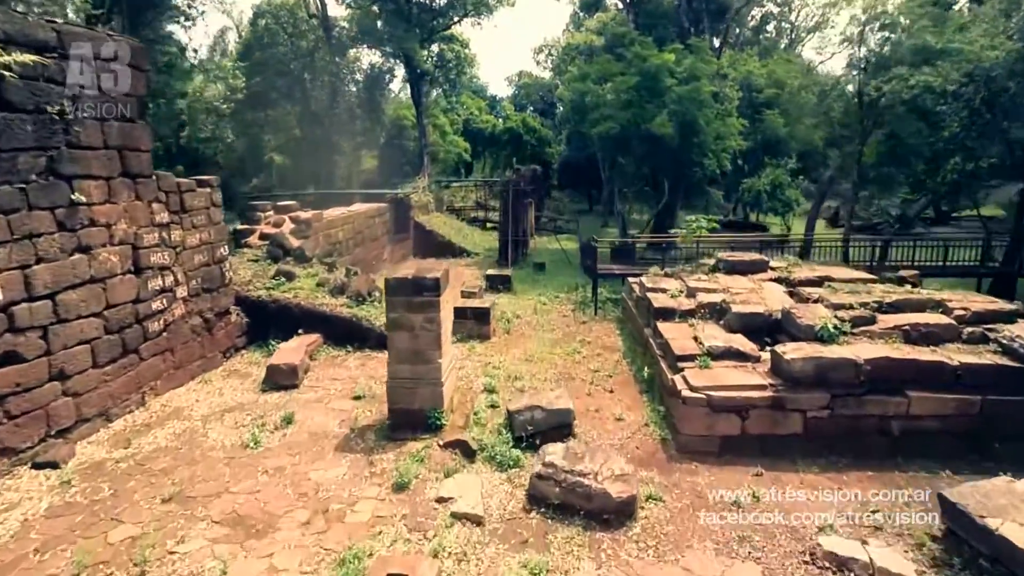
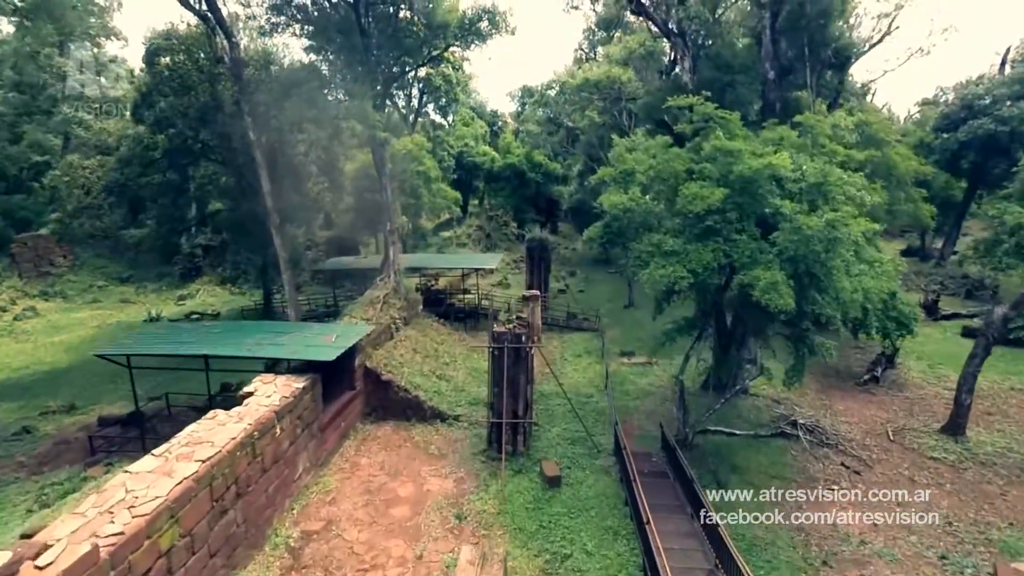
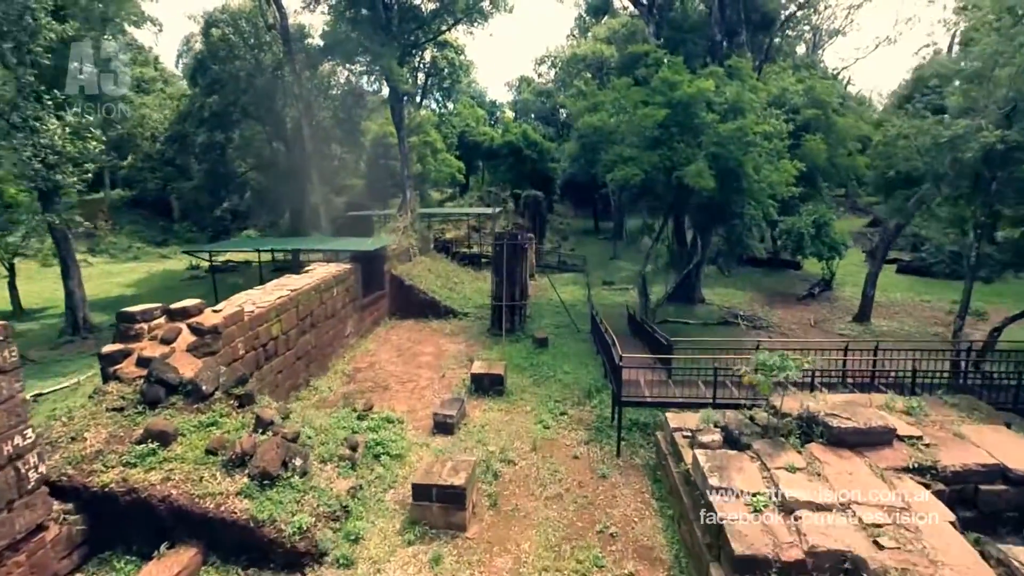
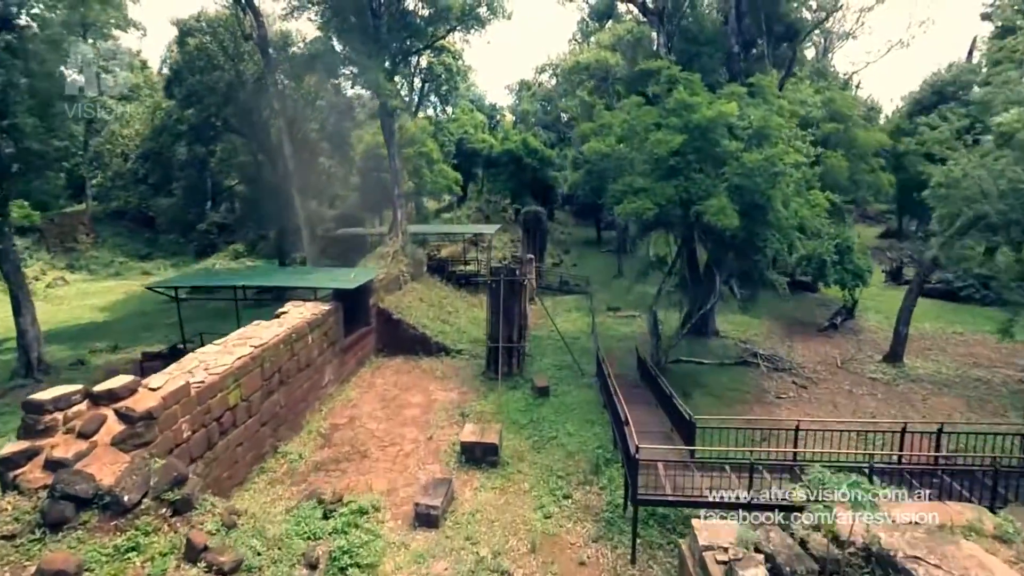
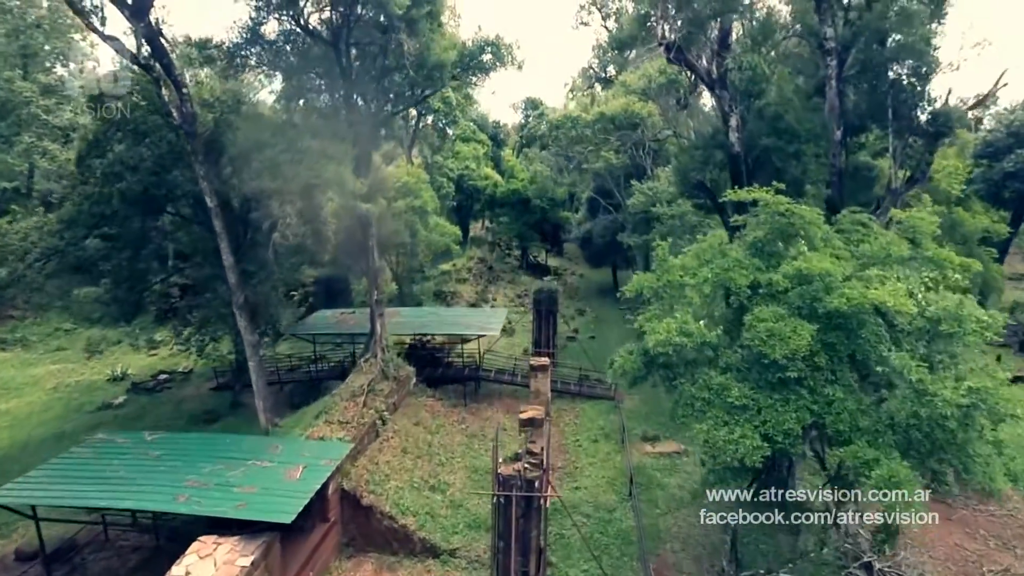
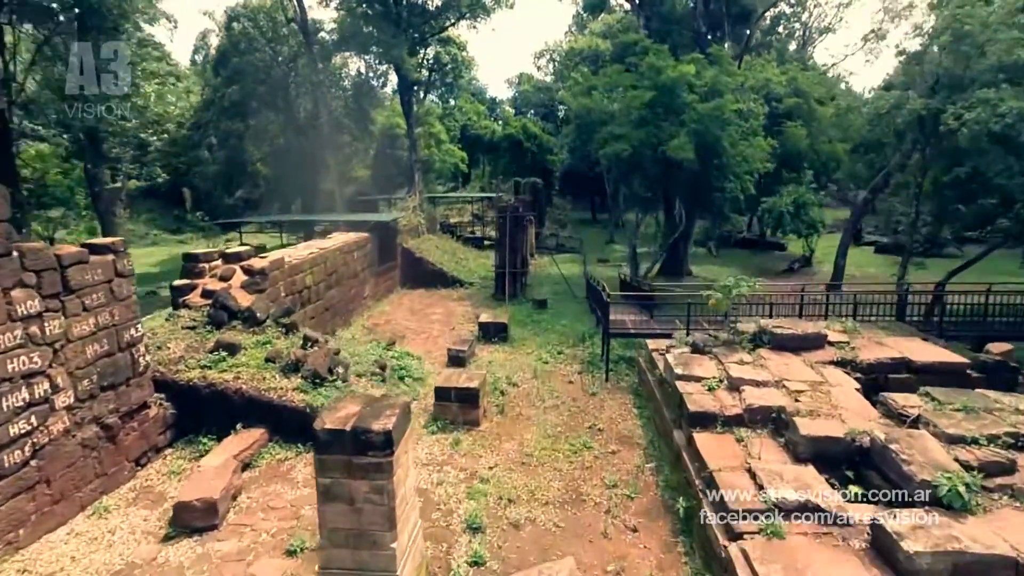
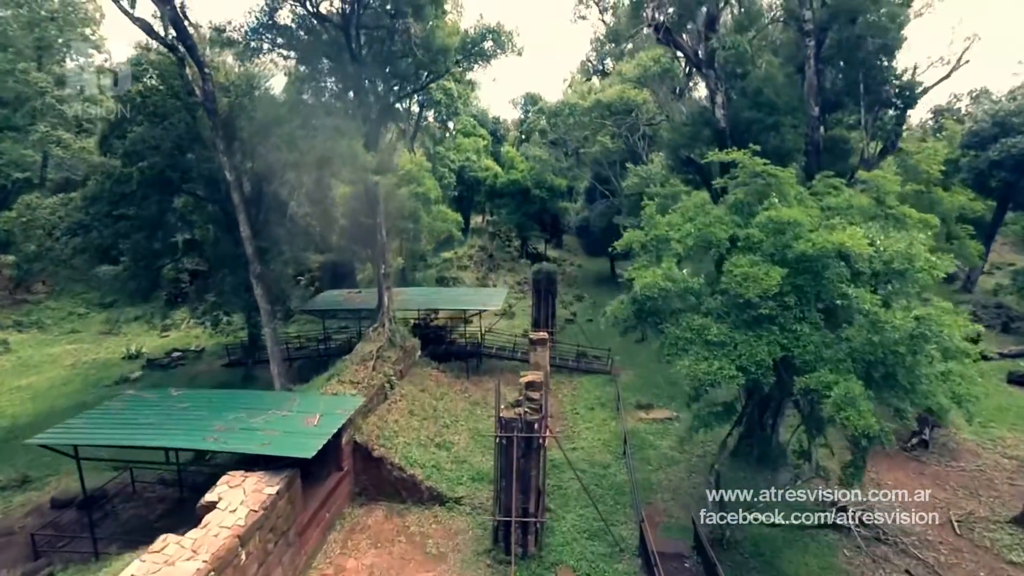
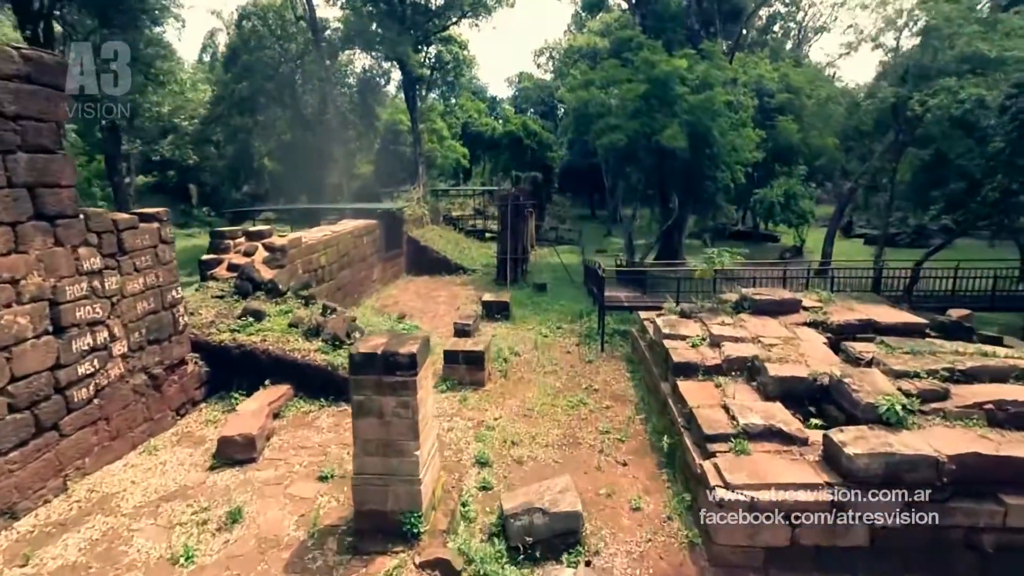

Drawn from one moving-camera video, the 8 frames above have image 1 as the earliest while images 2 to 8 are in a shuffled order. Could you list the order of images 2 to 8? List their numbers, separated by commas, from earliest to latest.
8, 6, 3, 4, 2, 7, 5
